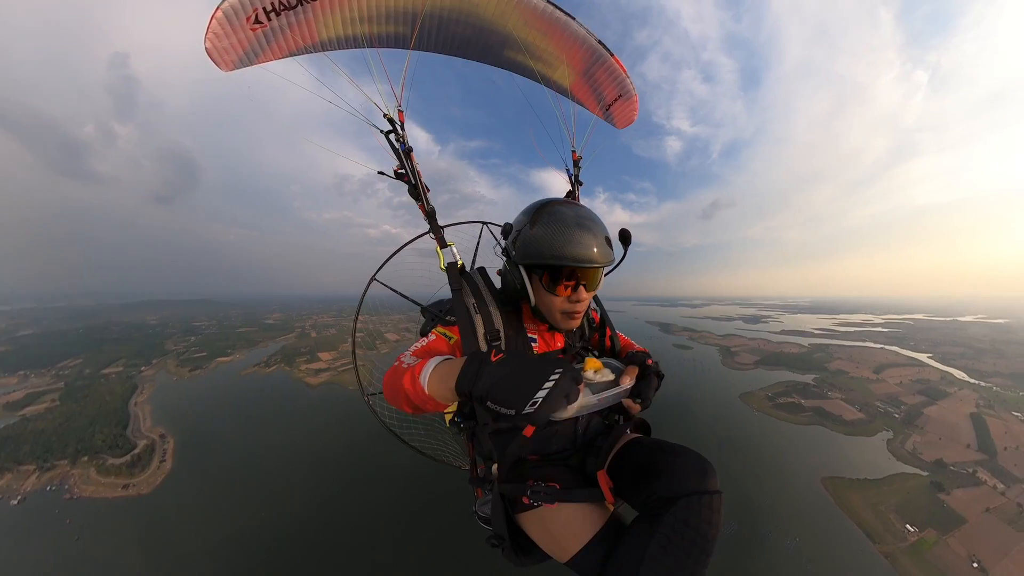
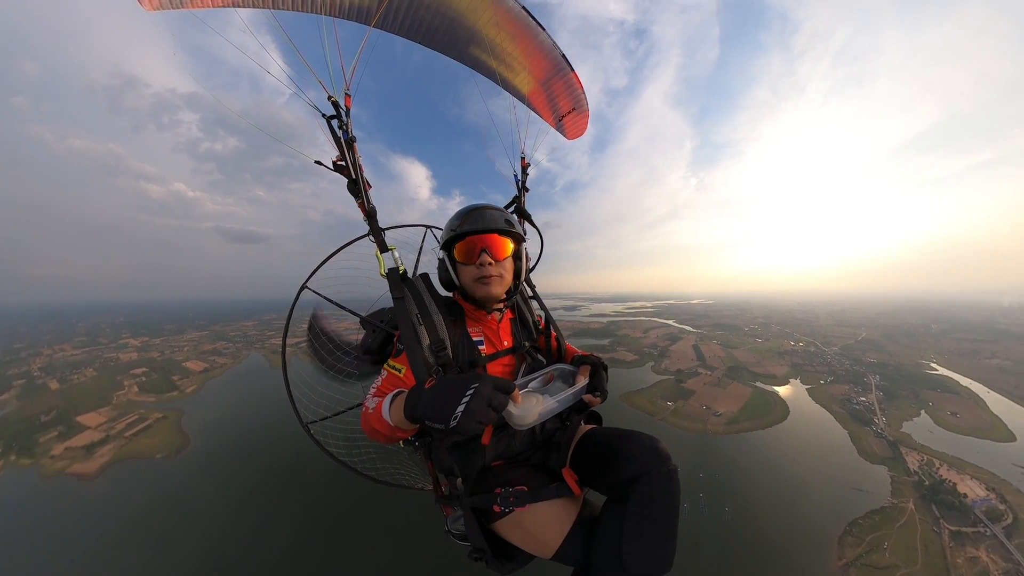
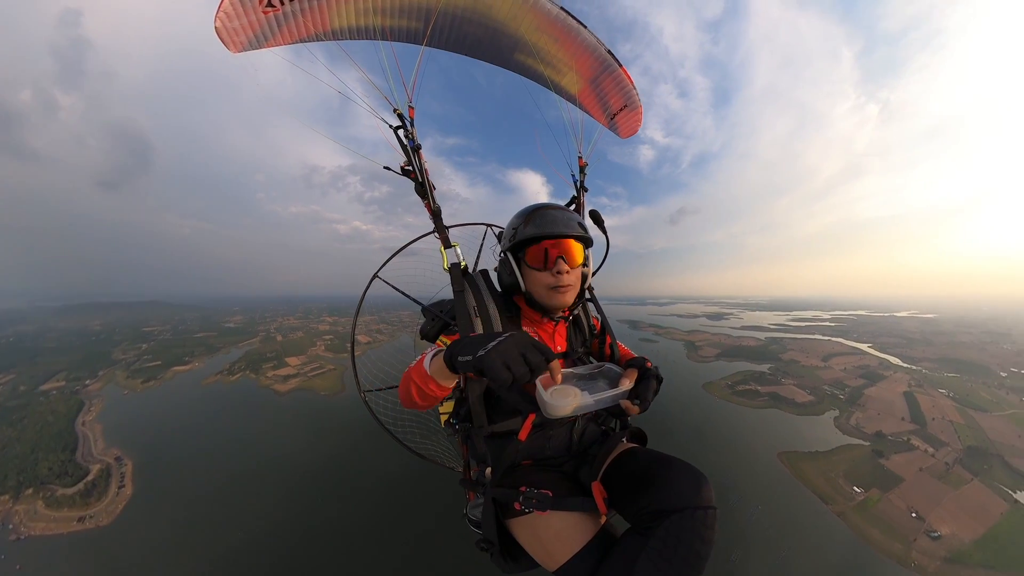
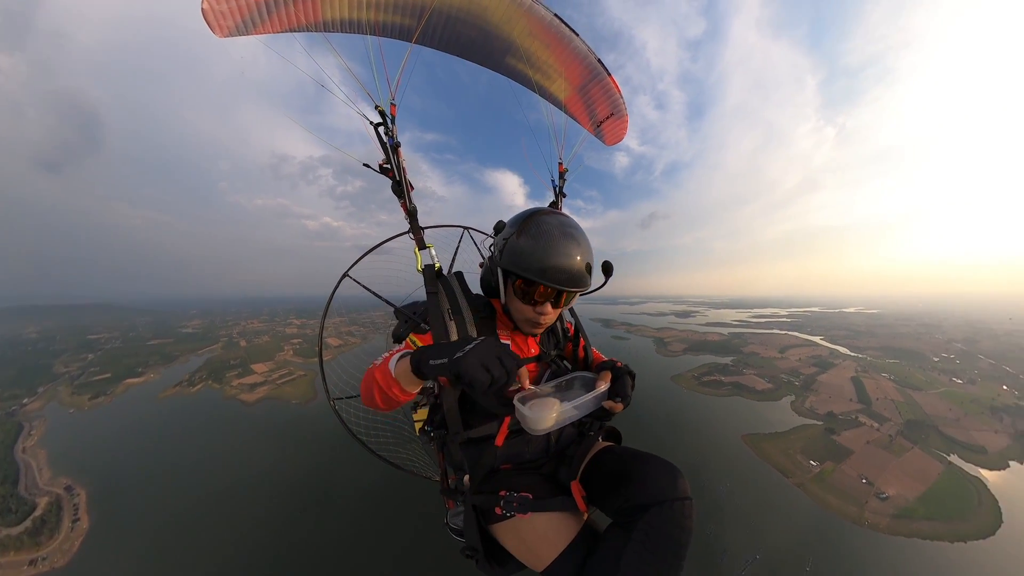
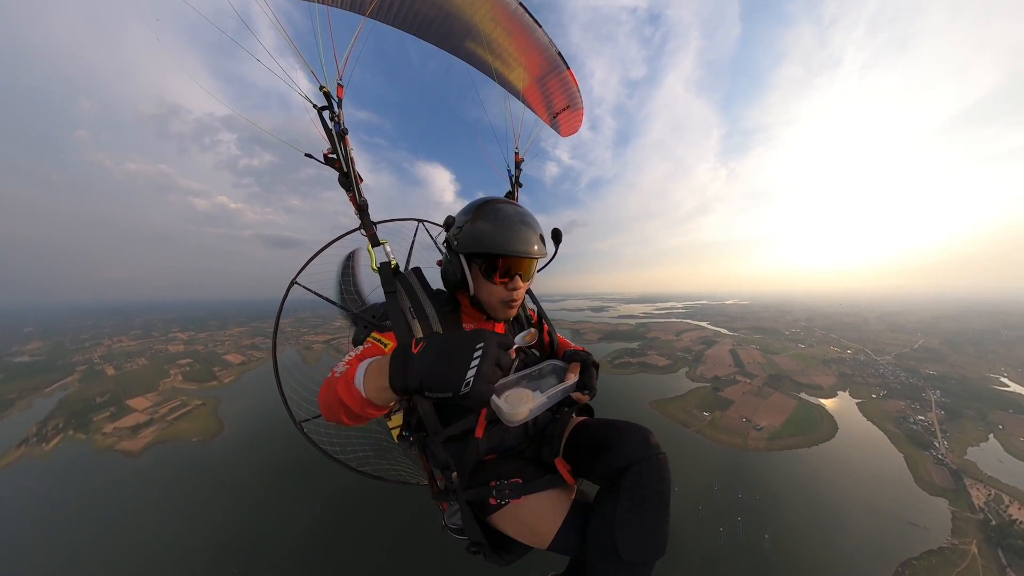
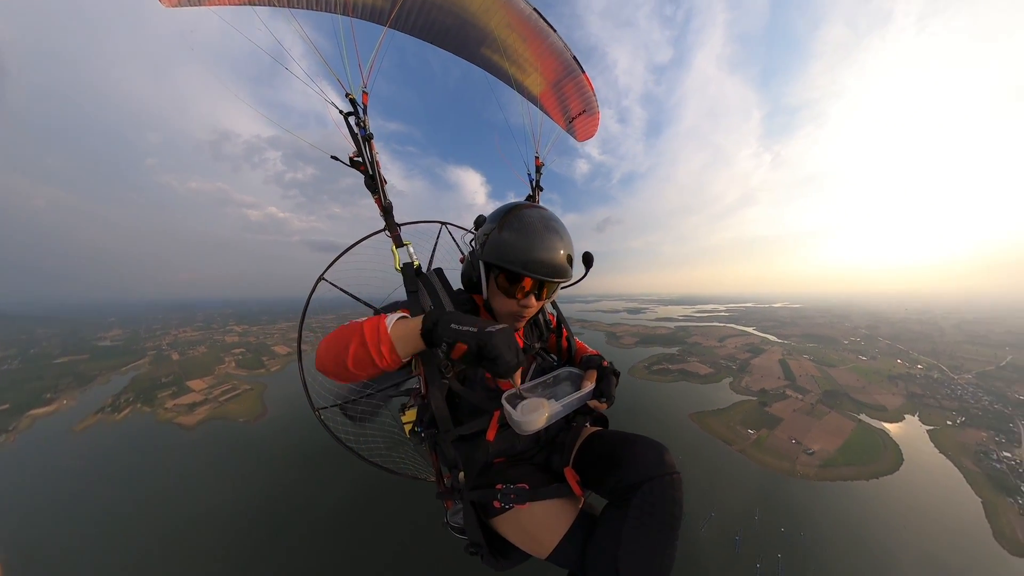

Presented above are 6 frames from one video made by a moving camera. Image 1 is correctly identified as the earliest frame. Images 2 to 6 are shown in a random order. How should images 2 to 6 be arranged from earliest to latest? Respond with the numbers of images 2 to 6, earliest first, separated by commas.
3, 4, 6, 5, 2
